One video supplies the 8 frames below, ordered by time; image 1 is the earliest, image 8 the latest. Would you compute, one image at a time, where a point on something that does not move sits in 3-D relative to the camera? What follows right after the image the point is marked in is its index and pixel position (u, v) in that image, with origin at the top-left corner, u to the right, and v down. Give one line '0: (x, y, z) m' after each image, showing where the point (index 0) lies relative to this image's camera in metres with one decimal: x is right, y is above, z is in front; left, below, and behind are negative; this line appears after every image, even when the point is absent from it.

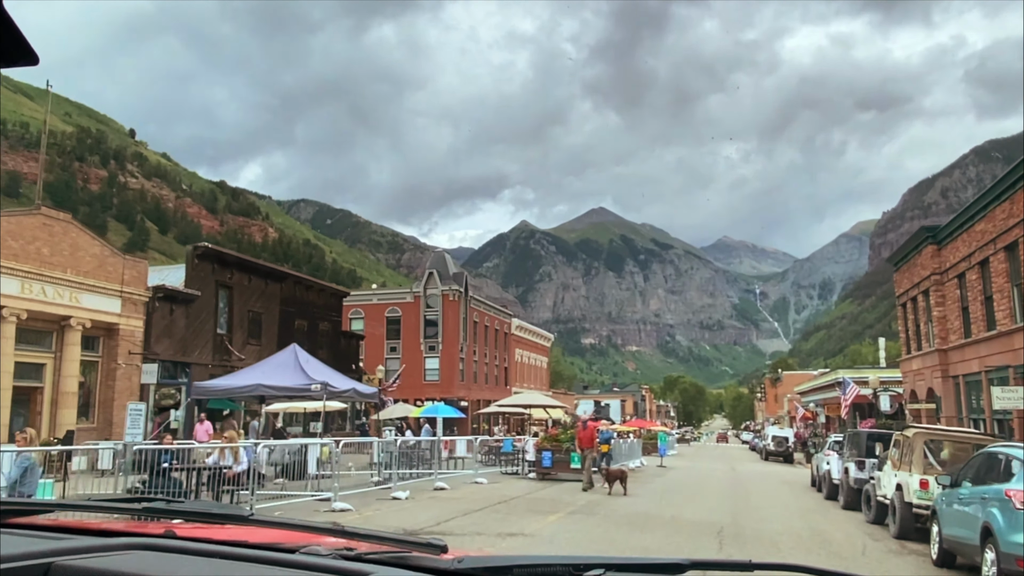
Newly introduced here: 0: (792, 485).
0: (+8.0, -6.0, +20.1) m
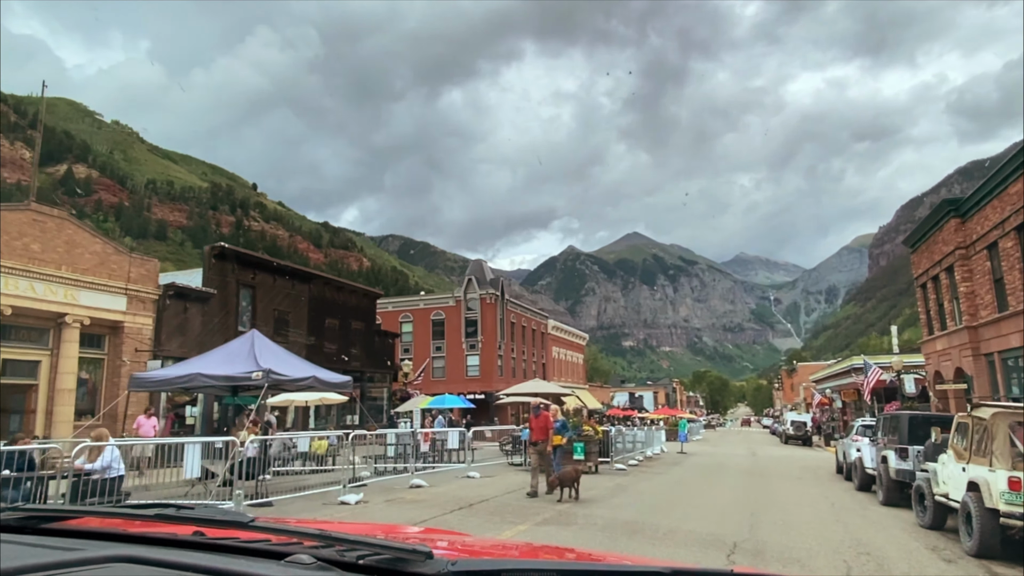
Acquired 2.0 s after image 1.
0: (+8.7, -5.5, +19.6) m
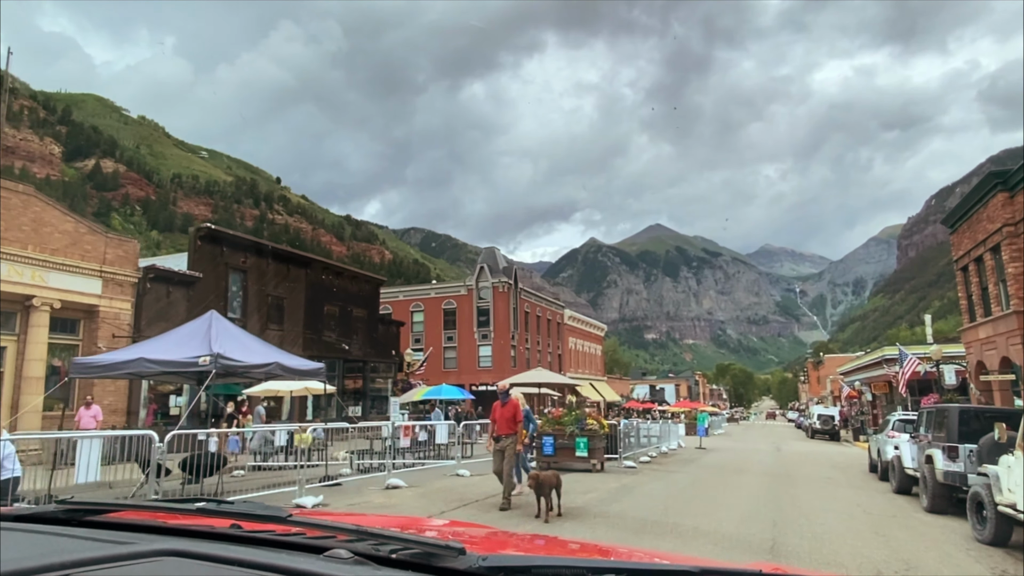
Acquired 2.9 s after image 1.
0: (+9.1, -5.1, +18.8) m
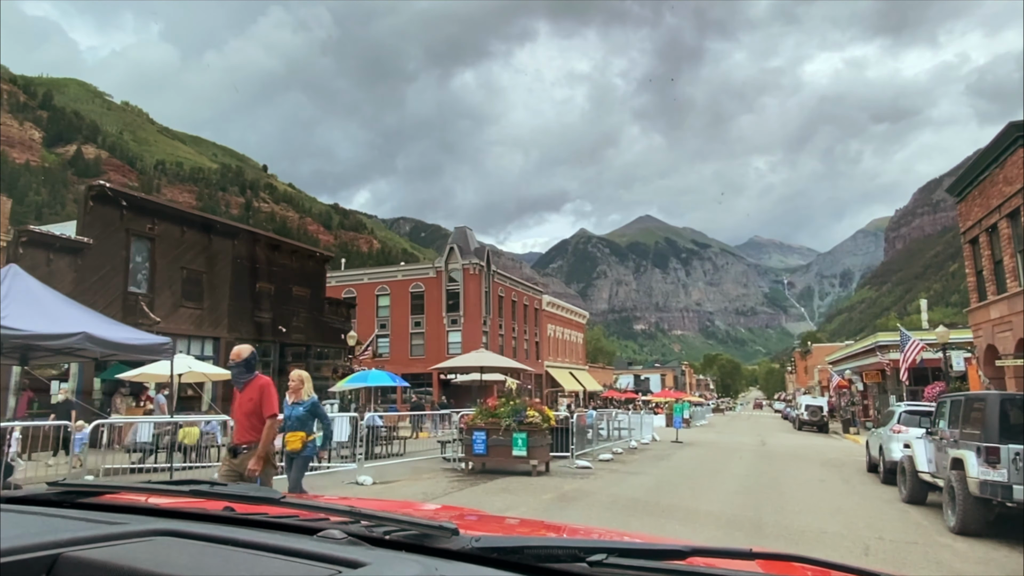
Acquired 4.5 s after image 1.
0: (+8.4, -4.7, +17.9) m
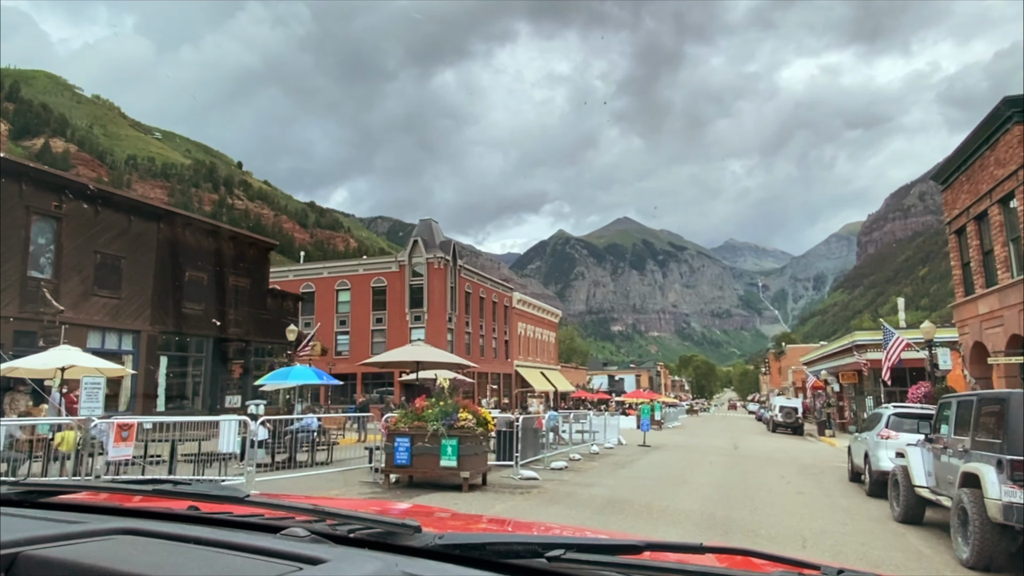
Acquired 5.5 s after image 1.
0: (+7.5, -4.7, +17.5) m
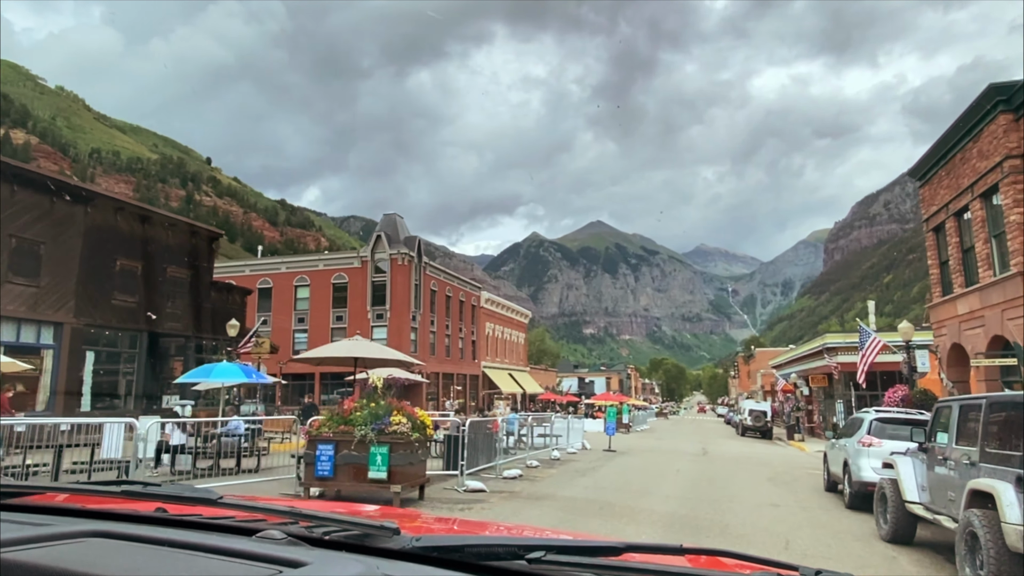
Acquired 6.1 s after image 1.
0: (+6.6, -4.7, +17.3) m
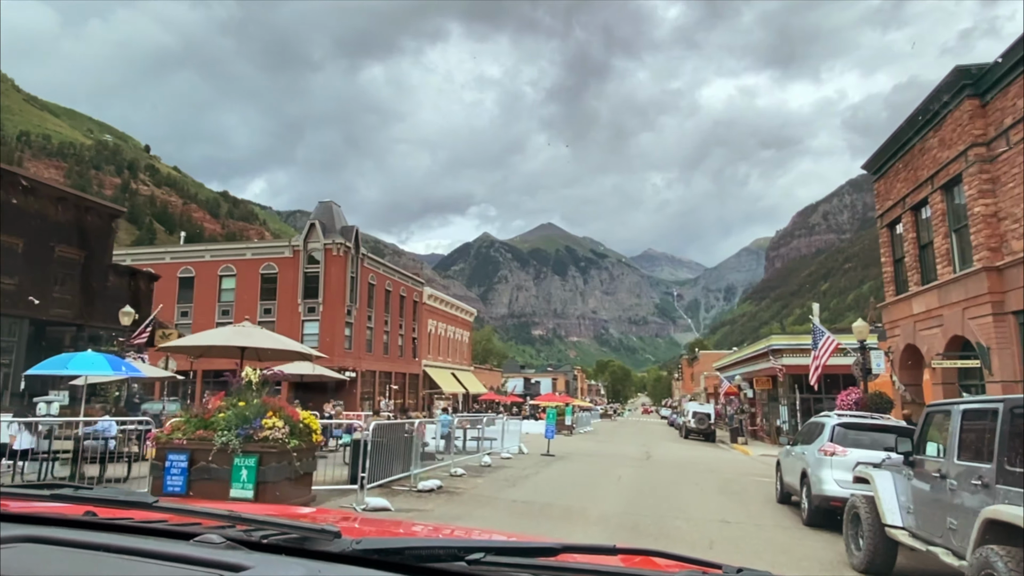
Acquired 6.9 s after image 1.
0: (+5.1, -4.8, +17.1) m
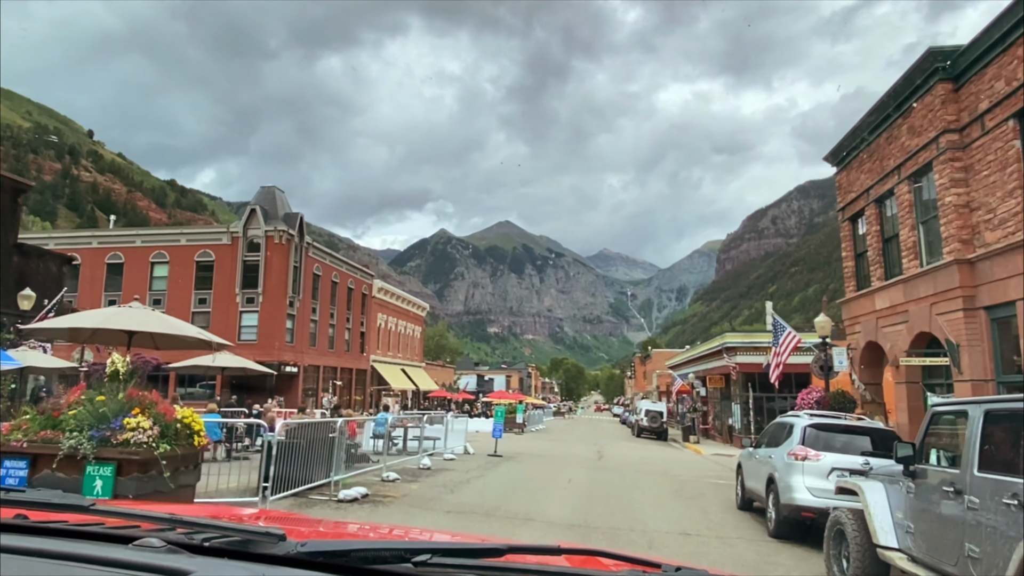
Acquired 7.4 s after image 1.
0: (+3.8, -4.7, +16.9) m
